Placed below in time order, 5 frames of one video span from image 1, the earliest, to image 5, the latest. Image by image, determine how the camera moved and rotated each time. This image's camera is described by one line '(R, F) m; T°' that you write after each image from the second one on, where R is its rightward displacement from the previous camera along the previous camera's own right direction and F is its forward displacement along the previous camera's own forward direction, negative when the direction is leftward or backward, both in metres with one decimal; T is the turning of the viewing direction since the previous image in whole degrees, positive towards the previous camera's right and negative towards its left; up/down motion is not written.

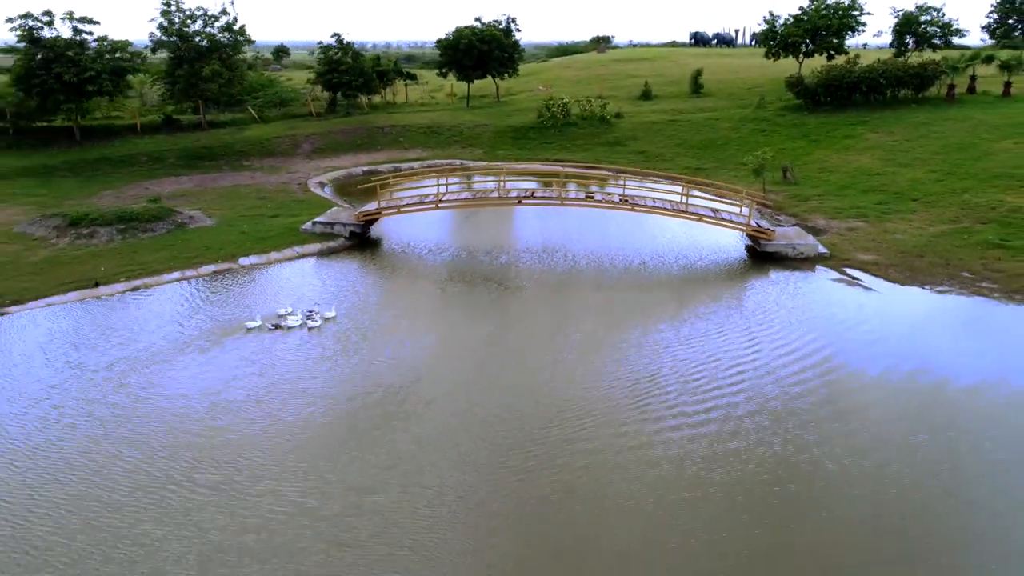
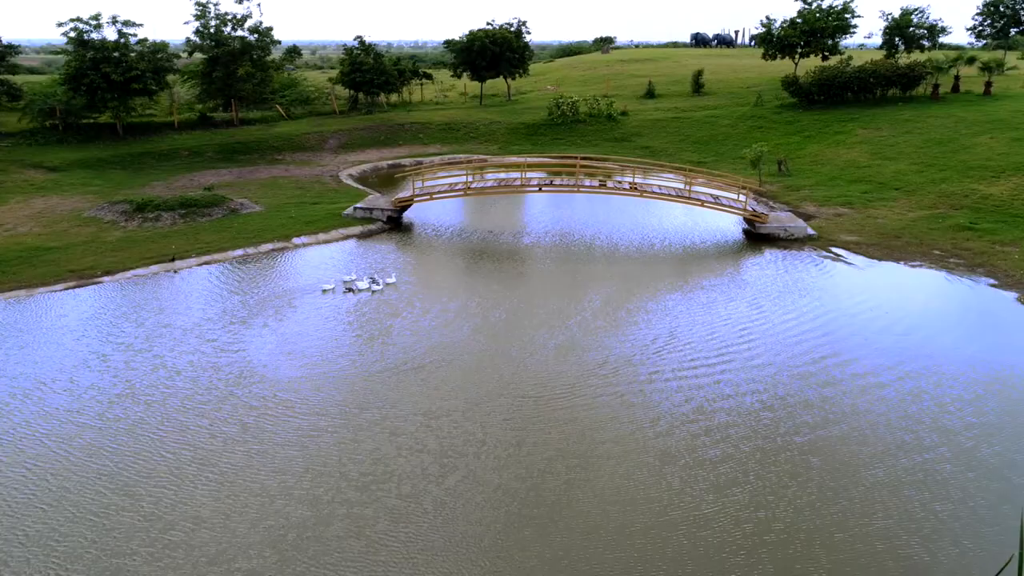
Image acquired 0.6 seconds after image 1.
(-0.6, -2.1) m; 0°
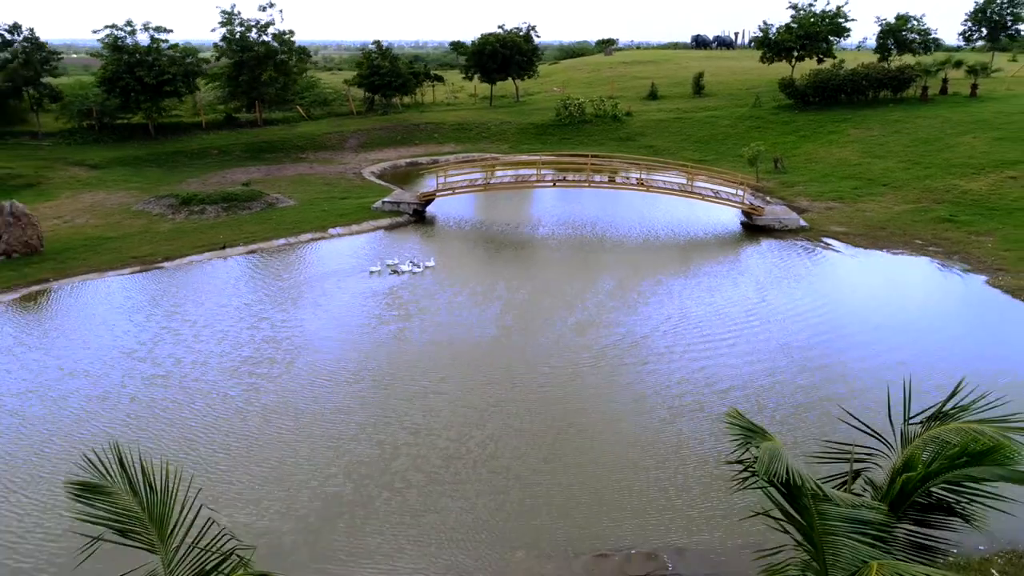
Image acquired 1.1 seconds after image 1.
(-0.5, -1.7) m; 0°
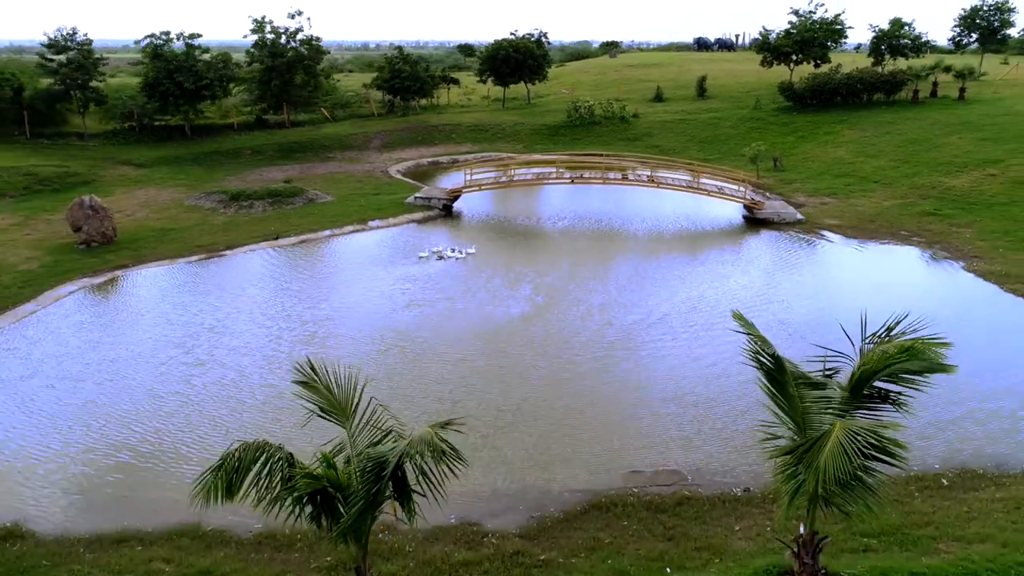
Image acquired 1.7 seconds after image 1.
(-0.7, -2.0) m; 0°
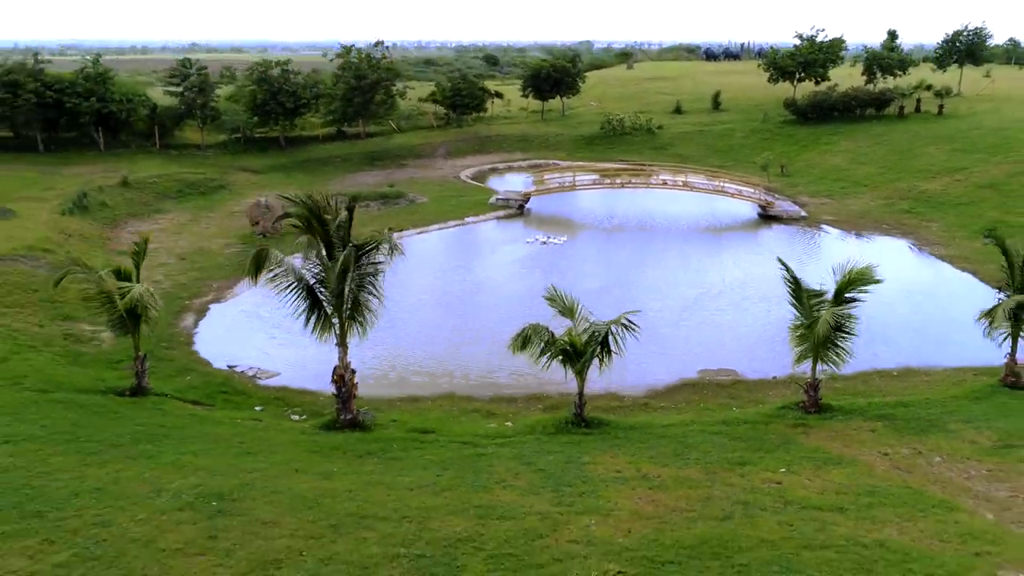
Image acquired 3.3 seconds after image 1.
(-2.6, -6.1) m; 0°
